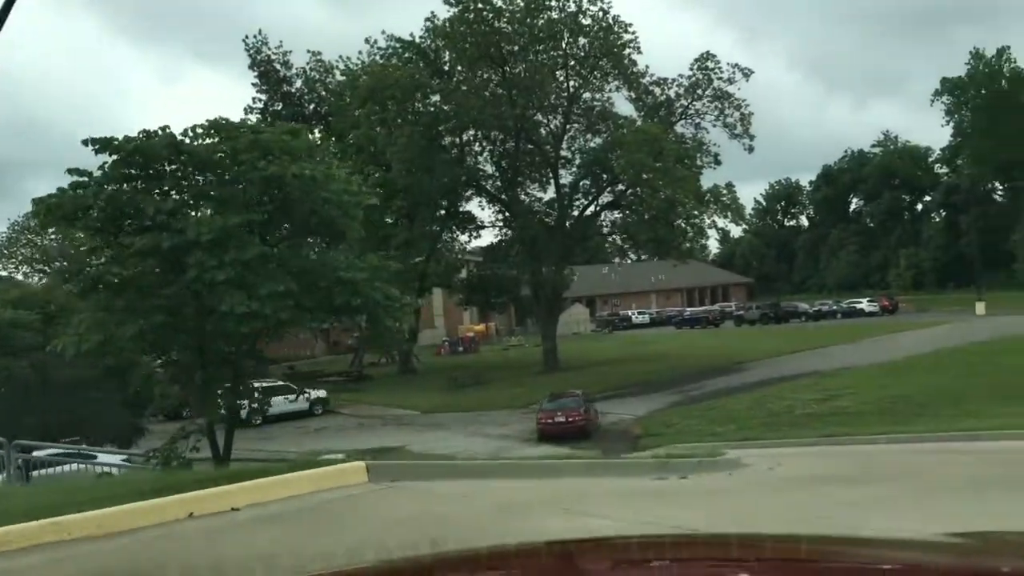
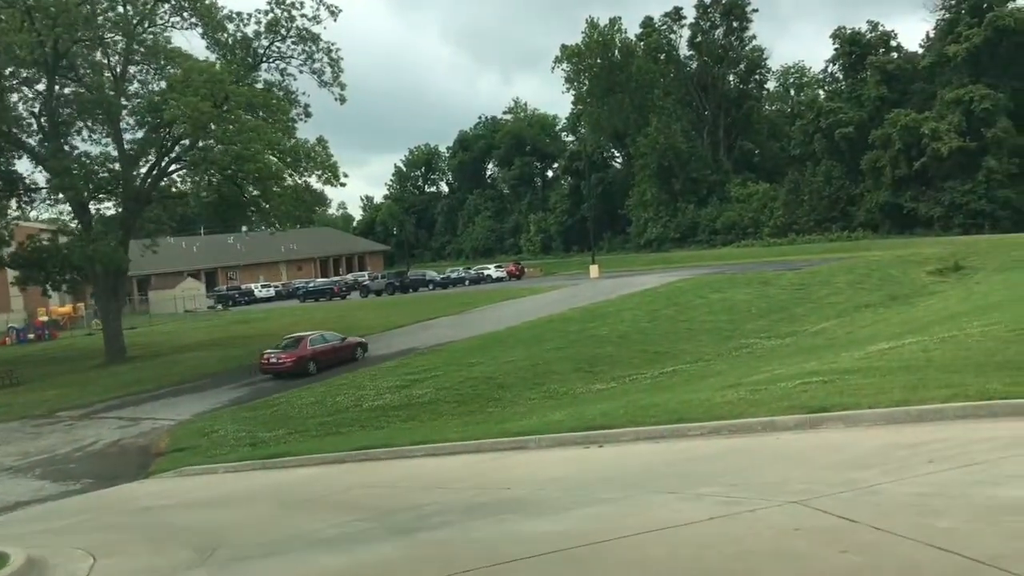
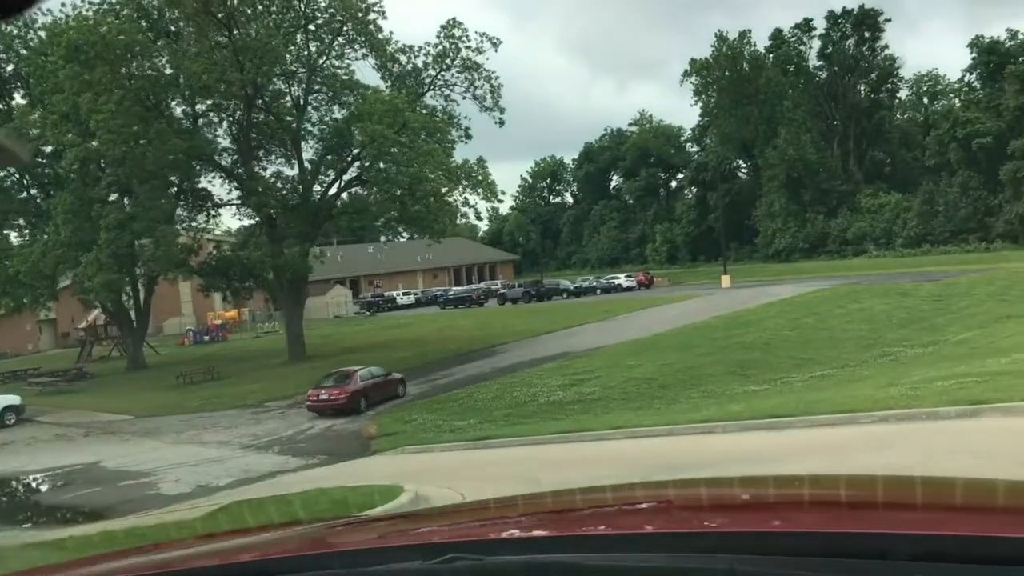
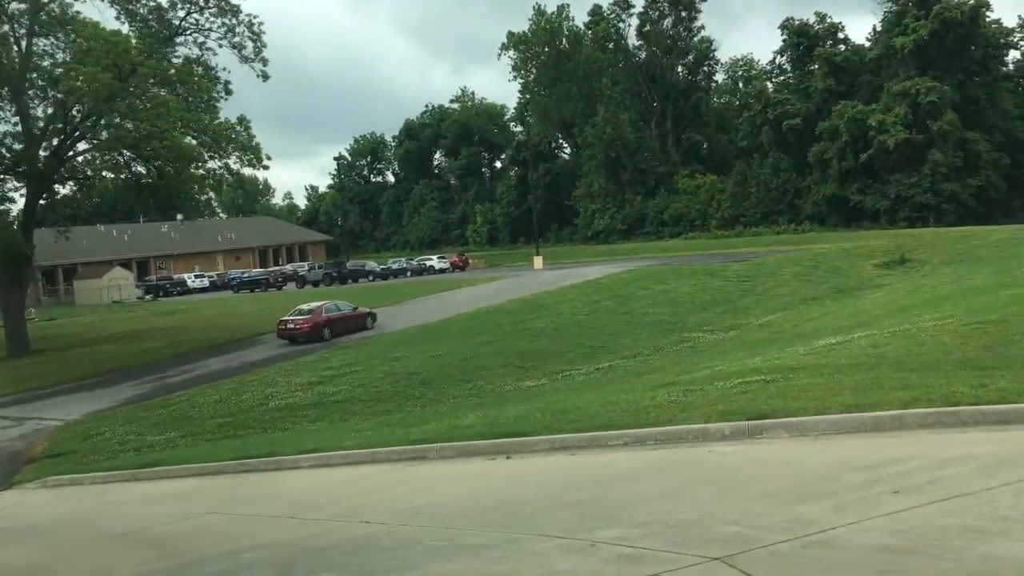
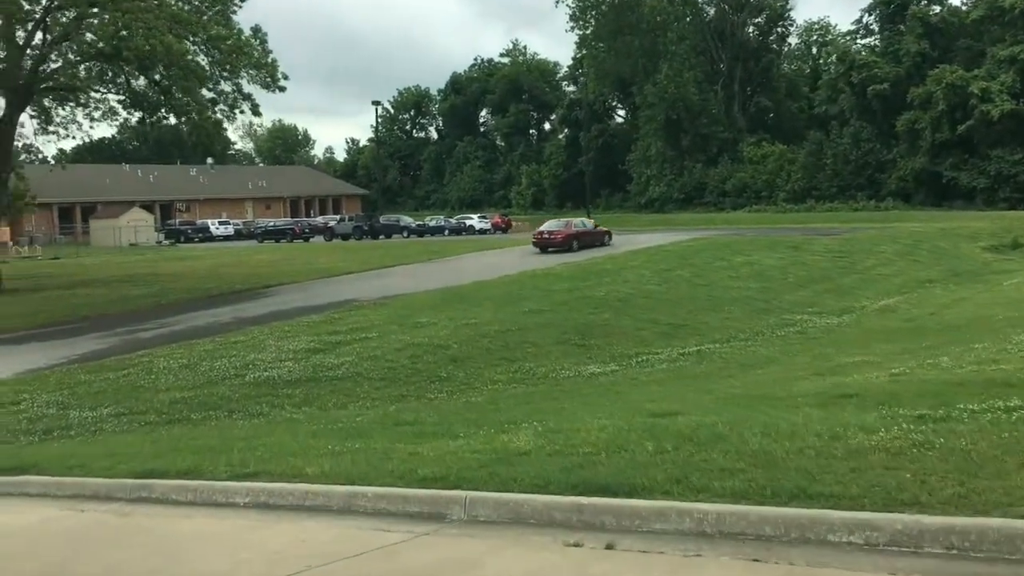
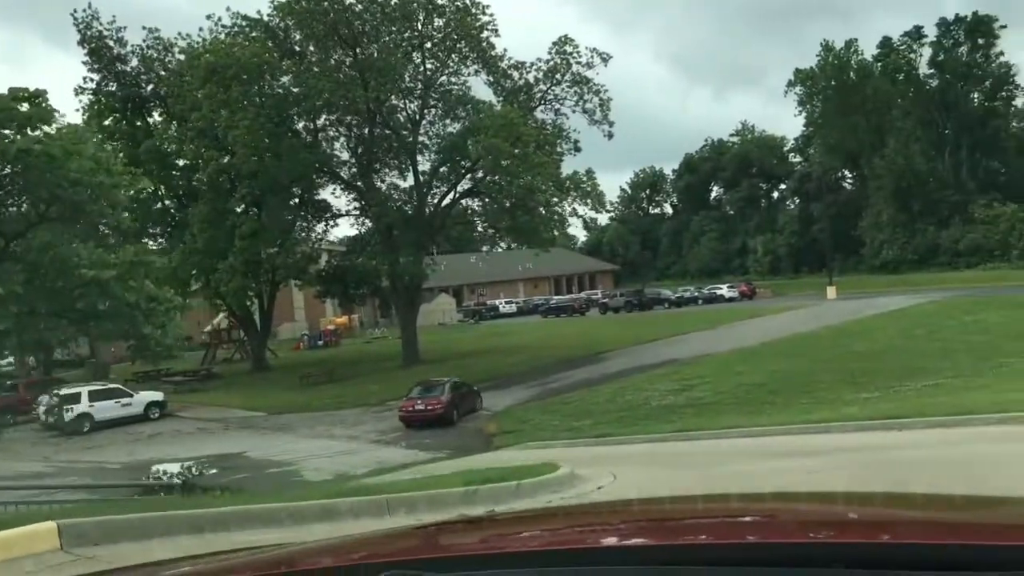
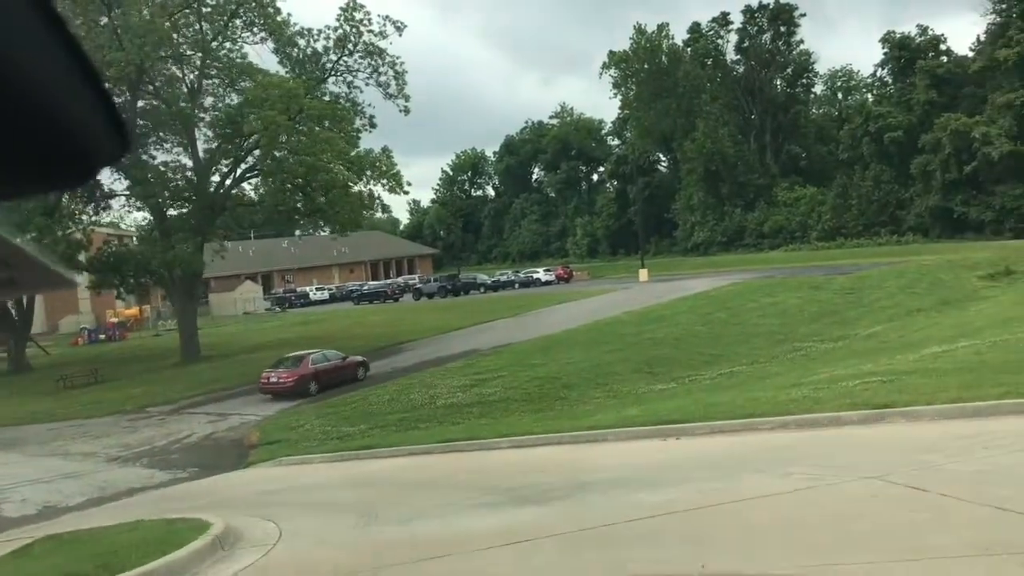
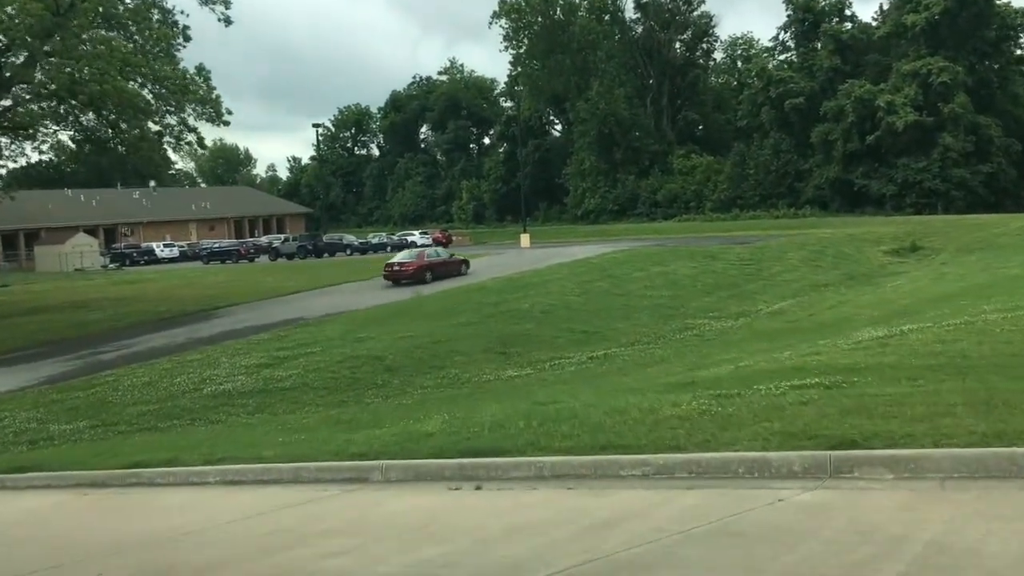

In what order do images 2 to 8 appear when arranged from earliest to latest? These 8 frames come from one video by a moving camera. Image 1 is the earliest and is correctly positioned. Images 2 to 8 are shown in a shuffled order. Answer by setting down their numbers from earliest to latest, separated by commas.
6, 3, 7, 2, 4, 8, 5
